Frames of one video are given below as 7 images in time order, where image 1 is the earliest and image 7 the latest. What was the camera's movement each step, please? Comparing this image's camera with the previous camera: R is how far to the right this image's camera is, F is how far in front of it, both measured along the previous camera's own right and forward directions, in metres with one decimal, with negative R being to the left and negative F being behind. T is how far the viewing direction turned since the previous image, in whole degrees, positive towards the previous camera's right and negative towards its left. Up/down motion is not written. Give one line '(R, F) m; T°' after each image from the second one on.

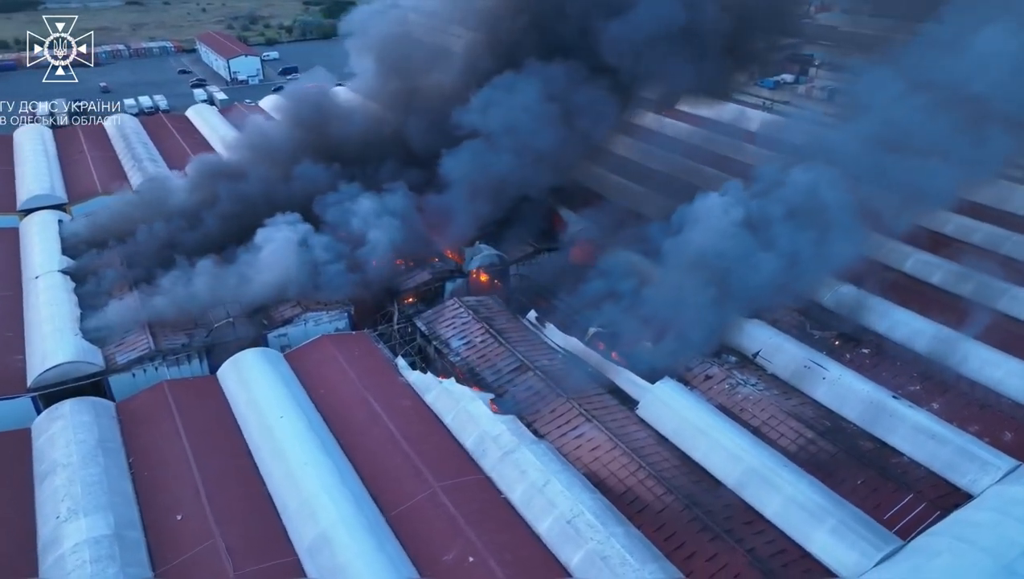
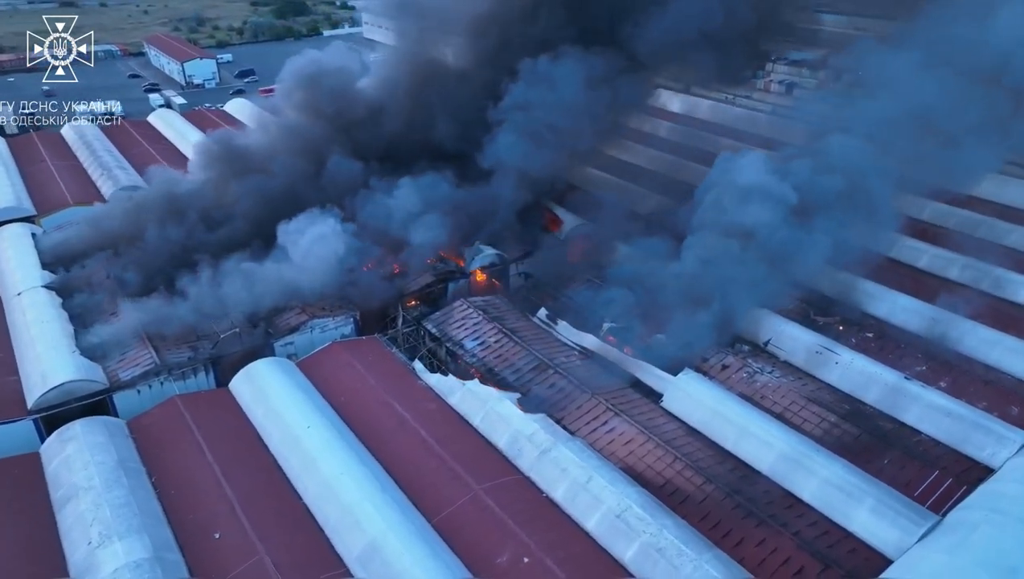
(-0.9, +0.1) m; +4°
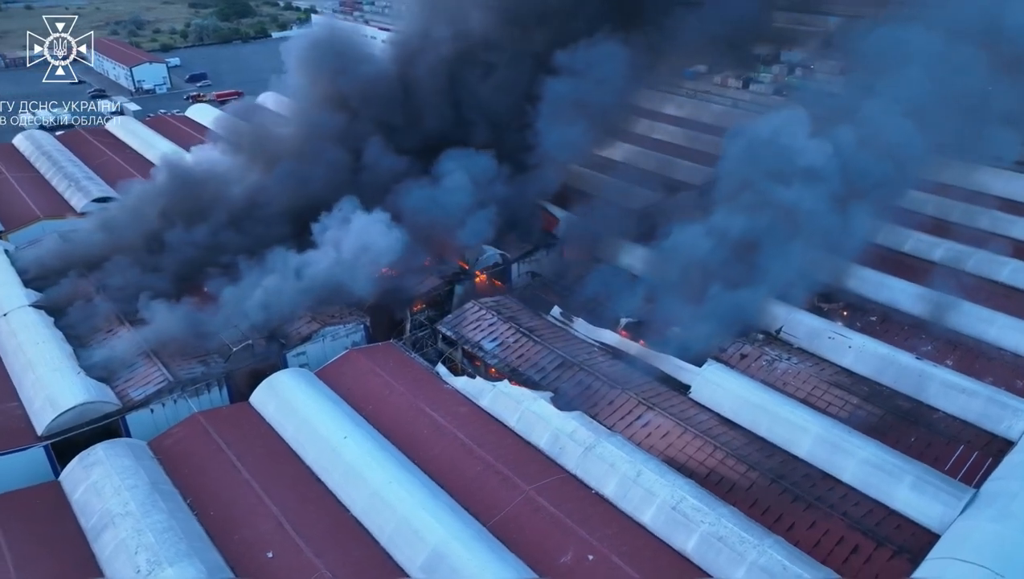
(-1.0, +0.1) m; +4°
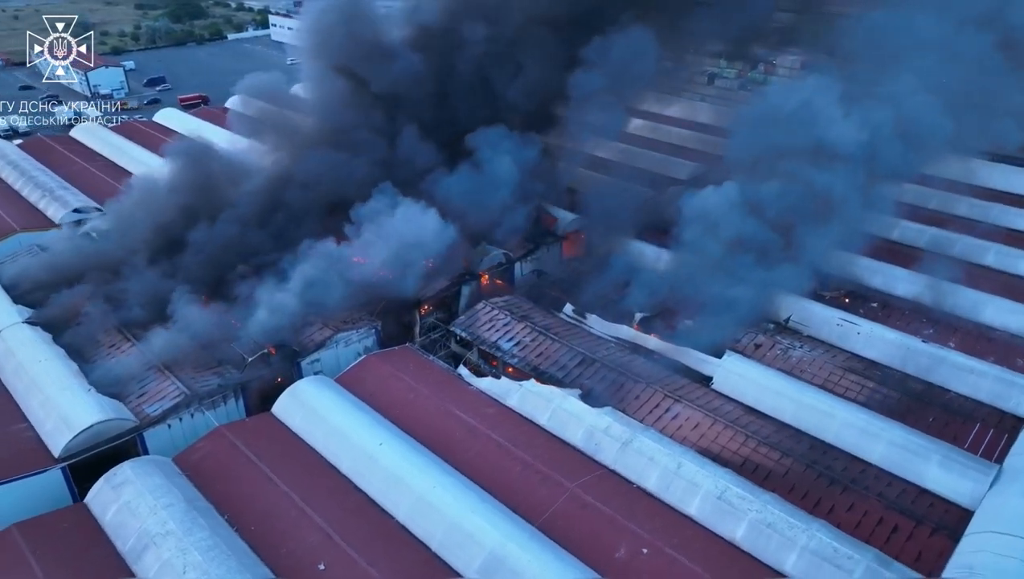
(-0.8, 0.0) m; +4°
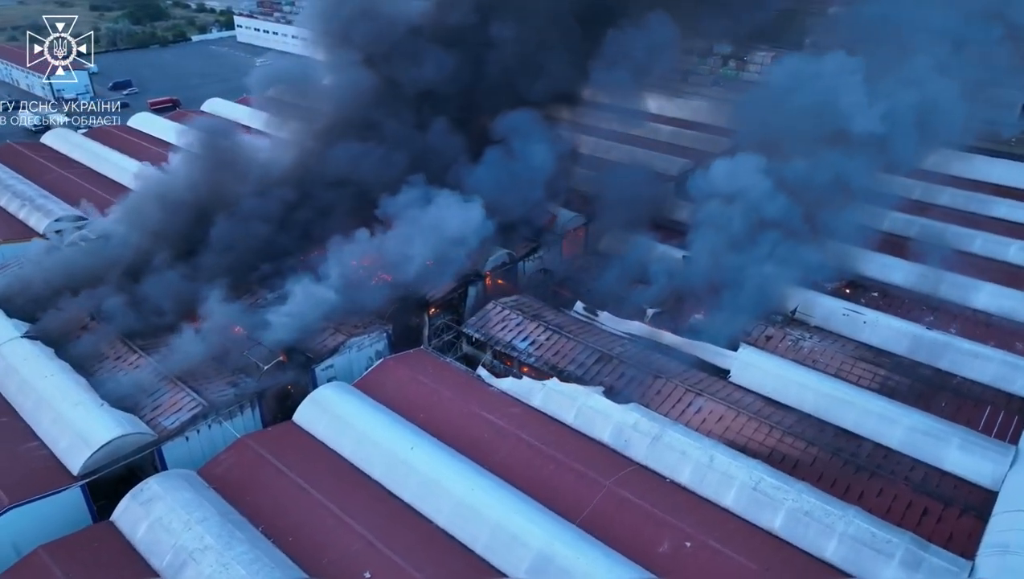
(-0.7, 0.0) m; +3°
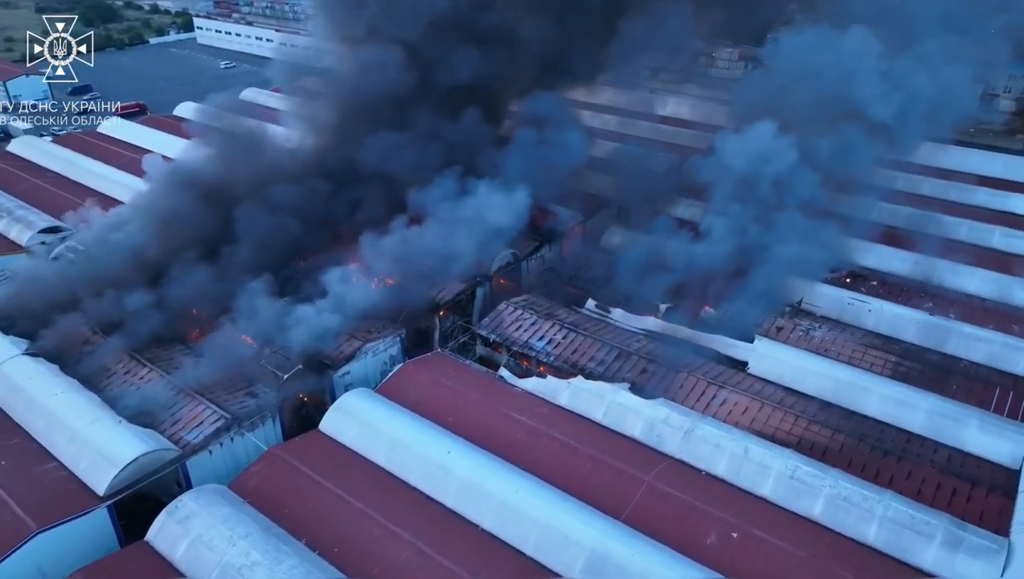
(-0.8, 0.0) m; +3°
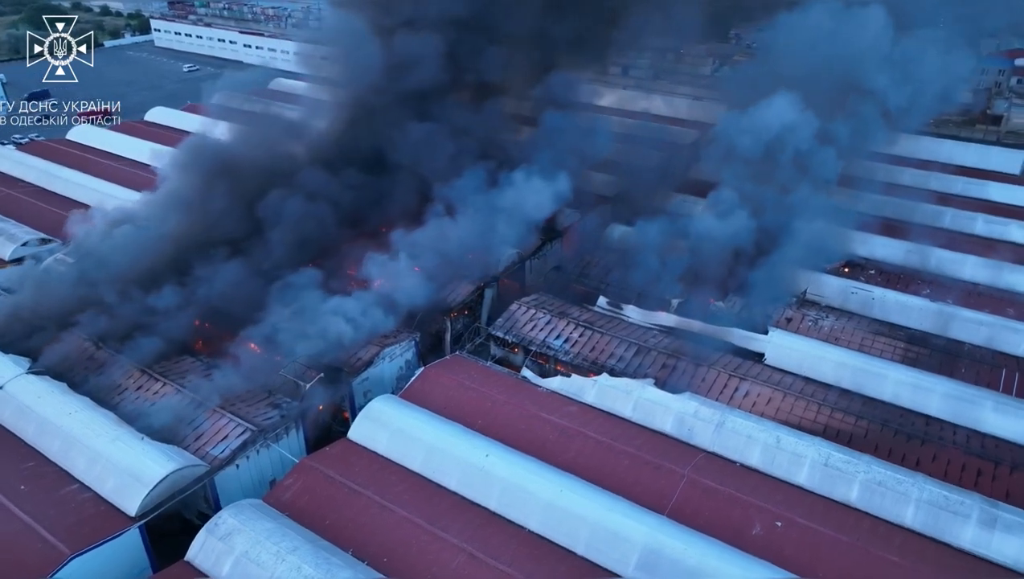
(-0.8, 0.0) m; +3°
